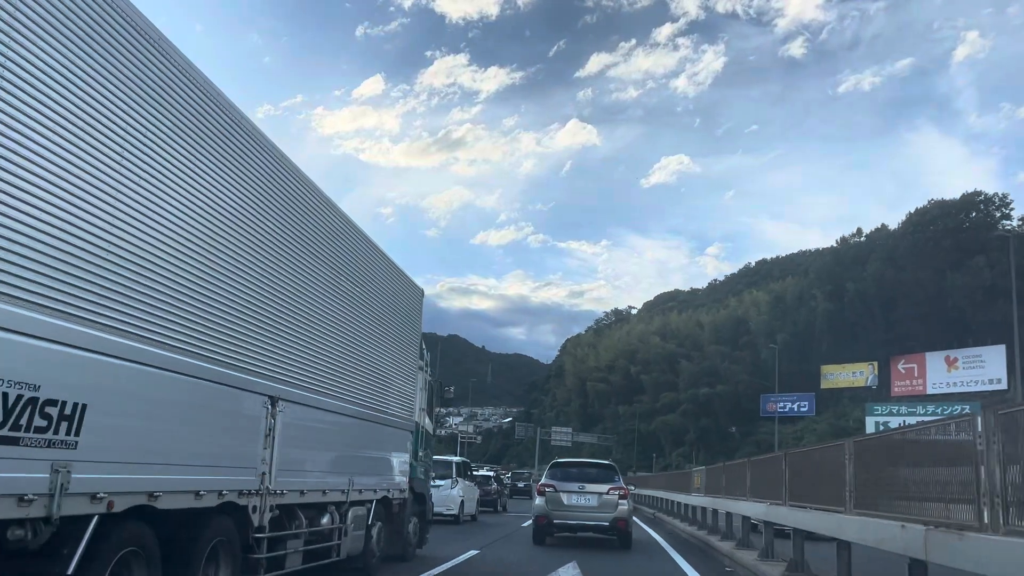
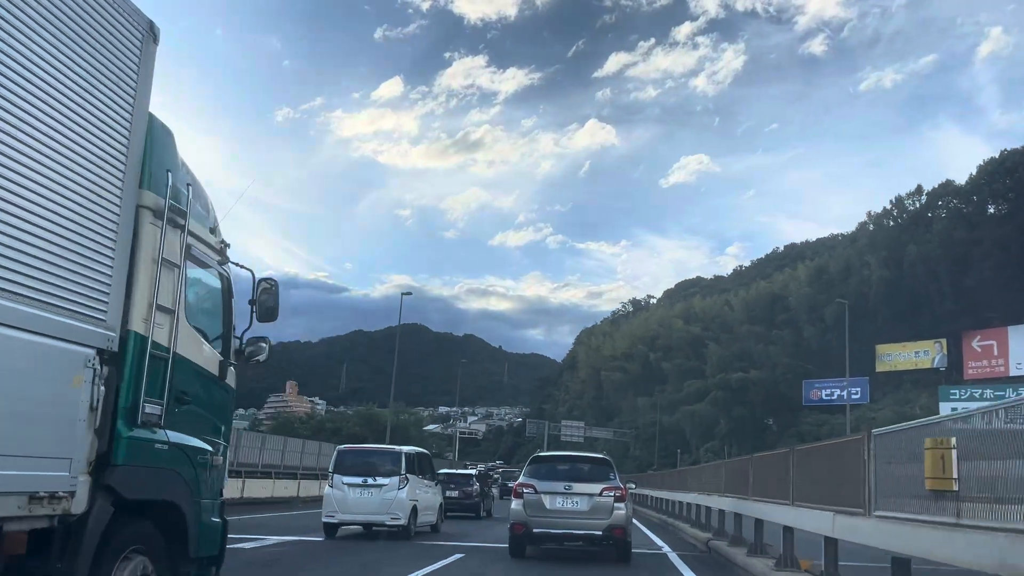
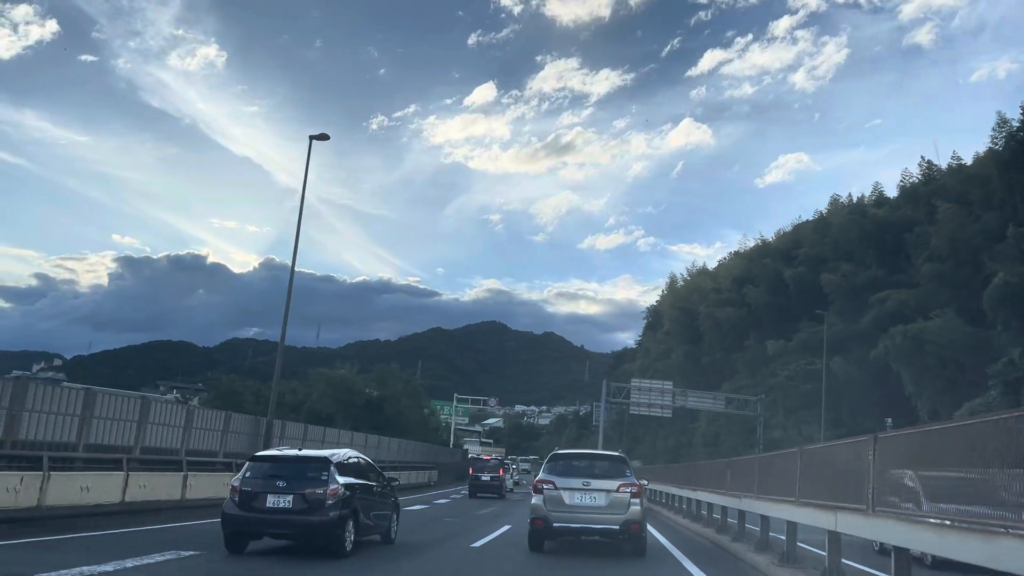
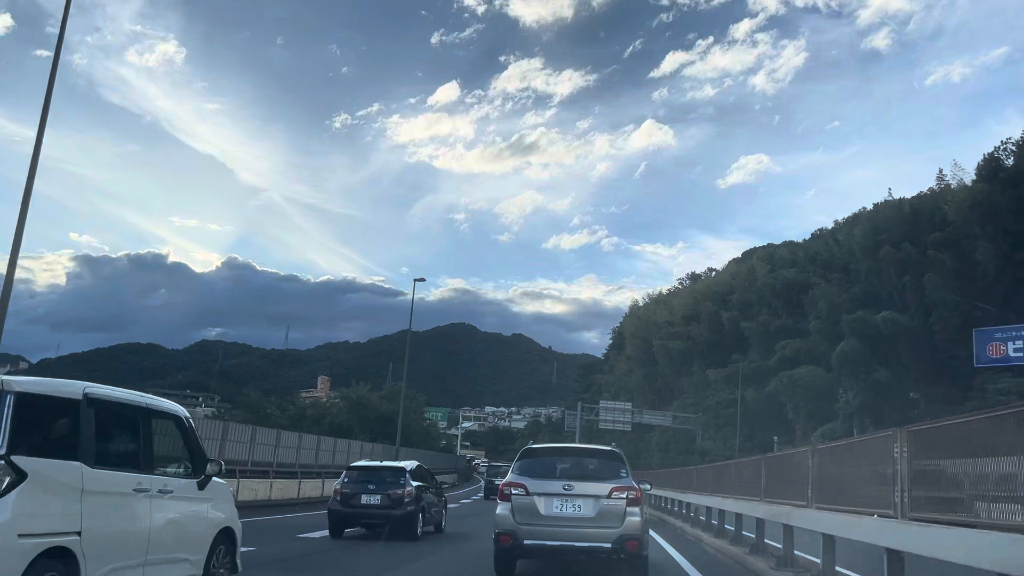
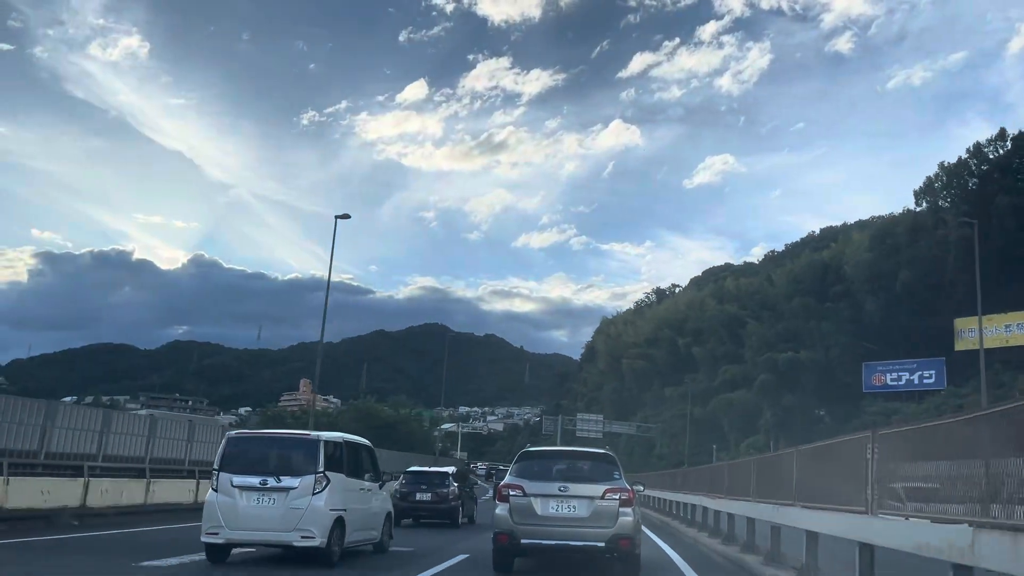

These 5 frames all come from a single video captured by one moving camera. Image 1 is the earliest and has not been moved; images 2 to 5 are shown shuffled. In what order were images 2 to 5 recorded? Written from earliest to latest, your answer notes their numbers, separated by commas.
2, 5, 4, 3
